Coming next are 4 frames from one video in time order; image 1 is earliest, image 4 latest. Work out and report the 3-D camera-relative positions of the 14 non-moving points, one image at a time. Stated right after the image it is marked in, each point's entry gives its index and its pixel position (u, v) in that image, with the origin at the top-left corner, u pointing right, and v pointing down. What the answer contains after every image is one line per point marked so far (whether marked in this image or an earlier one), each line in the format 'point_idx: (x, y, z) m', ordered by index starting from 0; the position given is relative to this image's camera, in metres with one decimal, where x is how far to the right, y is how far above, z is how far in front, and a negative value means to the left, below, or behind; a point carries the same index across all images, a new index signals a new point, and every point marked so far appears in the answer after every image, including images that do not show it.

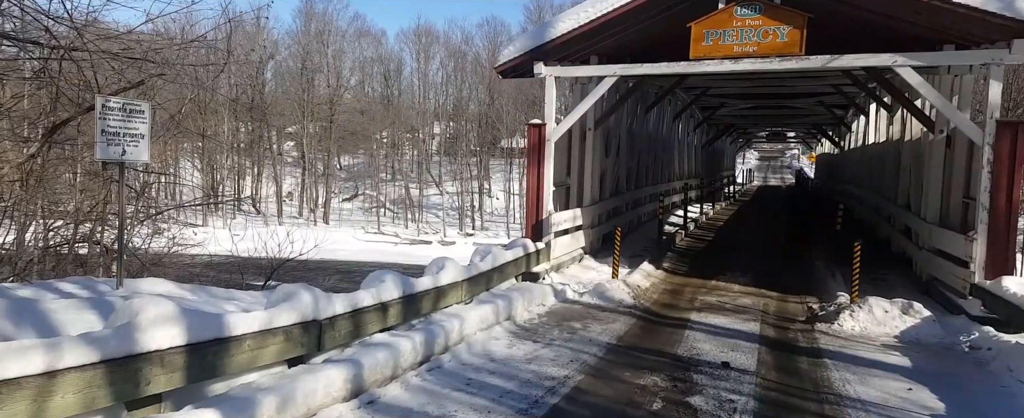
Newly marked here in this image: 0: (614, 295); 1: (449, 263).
0: (+1.3, -1.1, +10.7) m
1: (-0.7, -0.6, +8.9) m
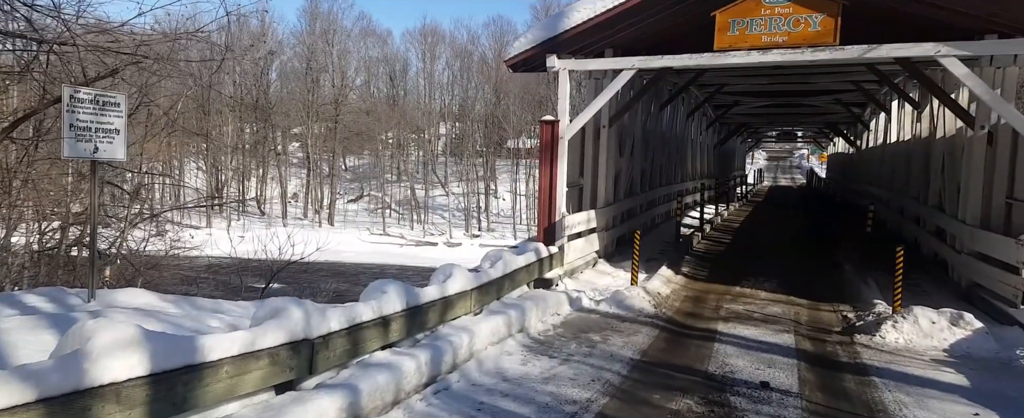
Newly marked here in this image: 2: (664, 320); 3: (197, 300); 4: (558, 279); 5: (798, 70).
0: (+1.4, -1.1, +10.0) m
1: (-0.5, -0.6, +8.1) m
2: (+1.7, -1.2, +9.4) m
3: (-2.8, -0.8, +7.7) m
4: (+0.6, -0.9, +11.3) m
5: (+5.7, +2.8, +16.7) m
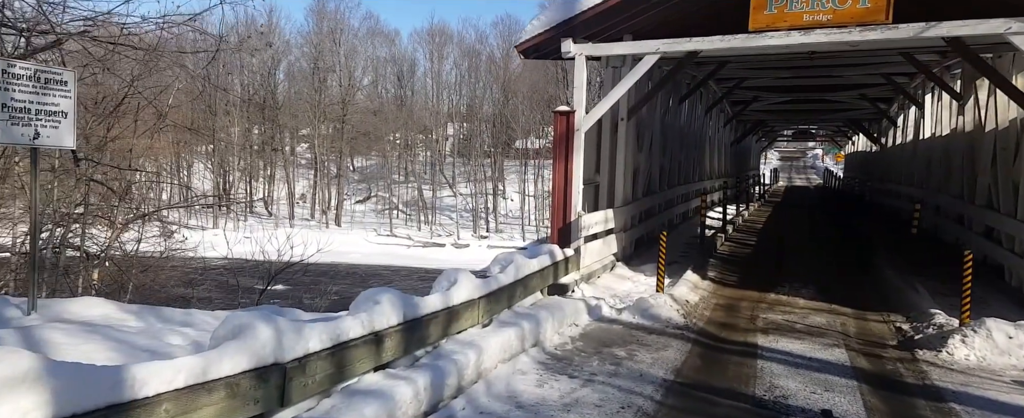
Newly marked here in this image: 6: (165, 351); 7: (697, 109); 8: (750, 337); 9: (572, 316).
0: (+1.6, -1.1, +9.0) m
1: (-0.4, -0.6, +7.1) m
2: (+1.8, -1.2, +8.4) m
3: (-2.7, -0.8, +6.7) m
4: (+0.8, -0.9, +10.3) m
5: (+5.9, +2.8, +15.7) m
6: (-2.1, -0.9, +5.1) m
7: (+4.4, +2.4, +19.9) m
8: (+2.4, -1.3, +8.3) m
9: (+0.6, -1.1, +8.6) m
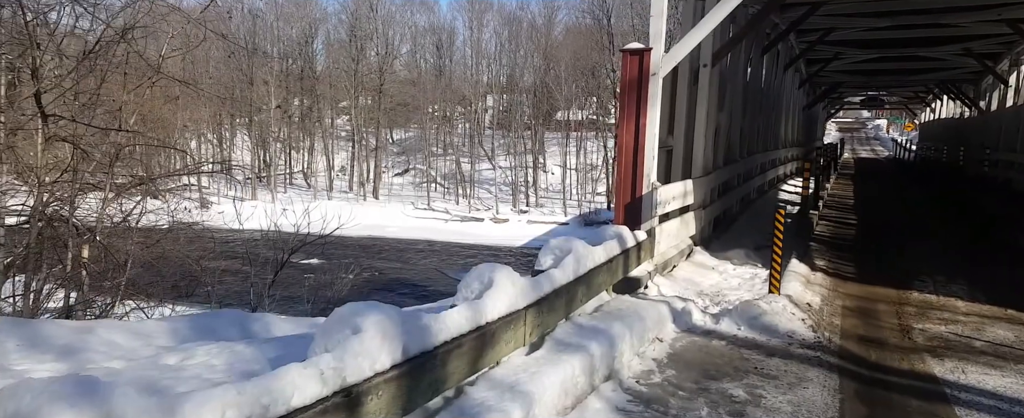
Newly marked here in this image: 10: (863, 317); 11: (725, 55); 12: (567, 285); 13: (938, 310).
0: (+2.0, -0.9, +6.5) m
1: (0.0, -0.4, +4.7) m
2: (+2.3, -1.0, +5.9) m
3: (-2.4, -0.6, +4.4) m
4: (+1.3, -0.6, +7.8) m
5: (+6.6, +3.2, +12.8) m
6: (-1.8, -0.7, +2.8) m
7: (+5.4, +2.9, +17.1) m
8: (+2.8, -1.1, +5.8) m
9: (+1.0, -0.9, +6.2) m
10: (+2.9, -0.9, +7.0) m
11: (+2.5, +1.8, +9.9) m
12: (+0.4, -0.5, +5.7) m
13: (+3.6, -0.9, +7.2) m
